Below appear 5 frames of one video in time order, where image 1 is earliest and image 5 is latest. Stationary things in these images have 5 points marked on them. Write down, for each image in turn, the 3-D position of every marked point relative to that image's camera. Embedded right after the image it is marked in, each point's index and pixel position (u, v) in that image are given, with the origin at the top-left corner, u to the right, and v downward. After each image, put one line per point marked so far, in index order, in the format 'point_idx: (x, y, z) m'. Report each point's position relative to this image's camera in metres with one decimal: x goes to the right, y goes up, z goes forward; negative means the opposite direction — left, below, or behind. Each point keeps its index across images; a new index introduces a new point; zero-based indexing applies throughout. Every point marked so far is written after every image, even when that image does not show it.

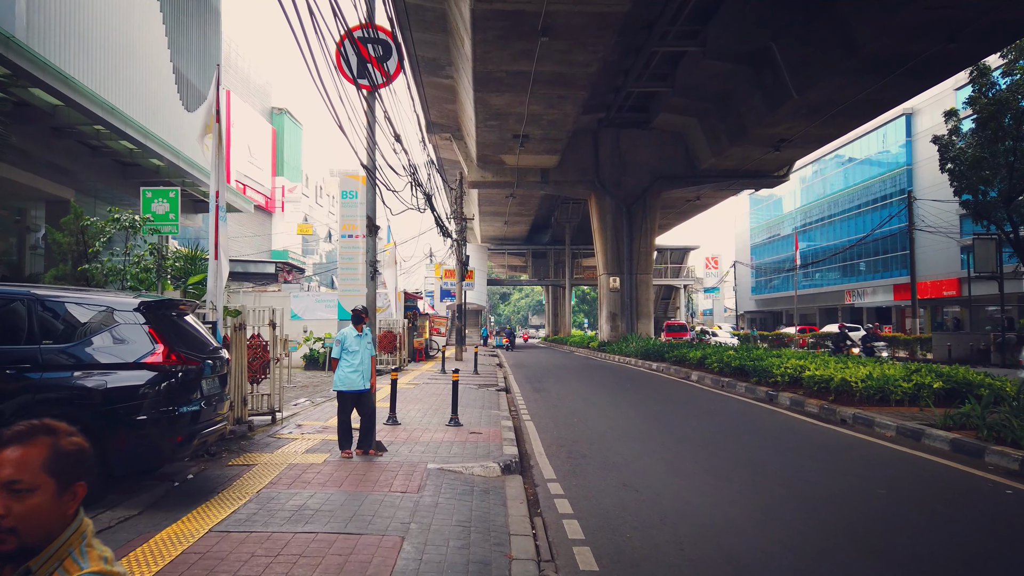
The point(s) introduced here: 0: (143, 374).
0: (-2.4, -0.6, +4.8) m
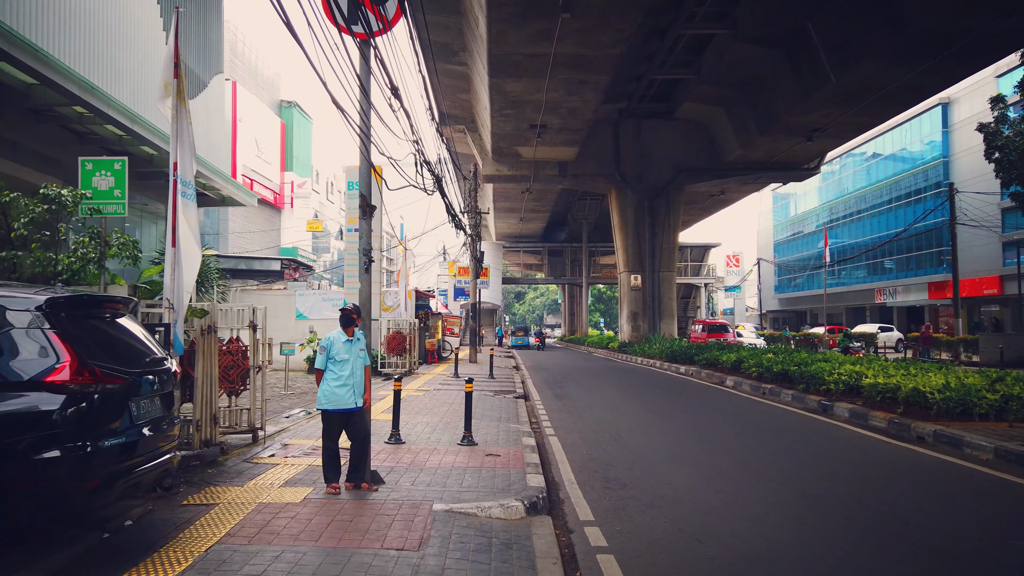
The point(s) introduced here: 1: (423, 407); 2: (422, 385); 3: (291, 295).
0: (-2.2, -0.5, +3.5) m
1: (-1.2, -1.6, +10.1) m
2: (-1.7, -1.8, +13.9) m
3: (-5.8, -0.2, +19.7) m
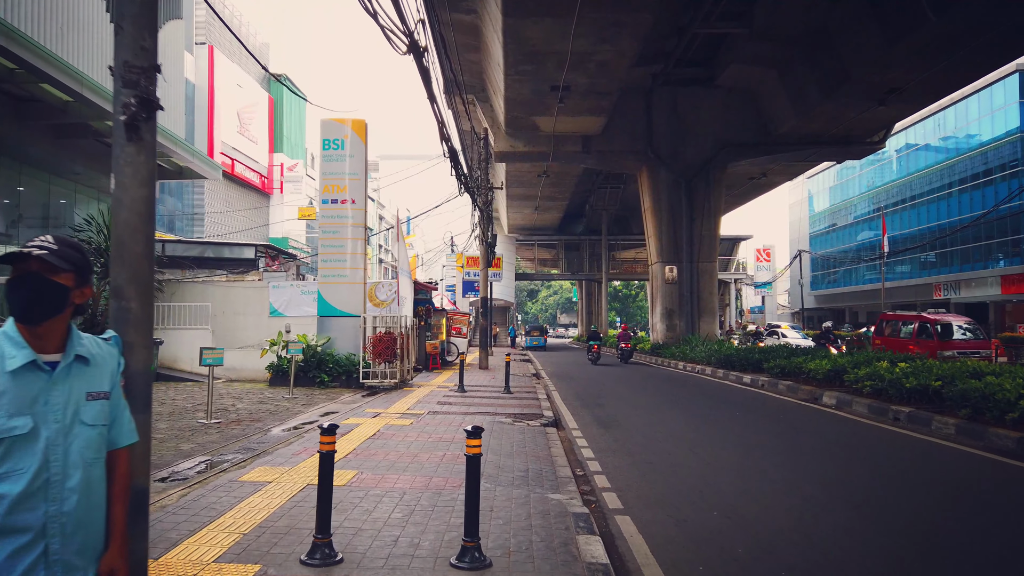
0: (-2.0, -0.3, -0.2) m
1: (-0.9, -1.4, +6.3) m
2: (-1.4, -1.6, +10.1) m
3: (-5.4, 0.0, +15.9) m
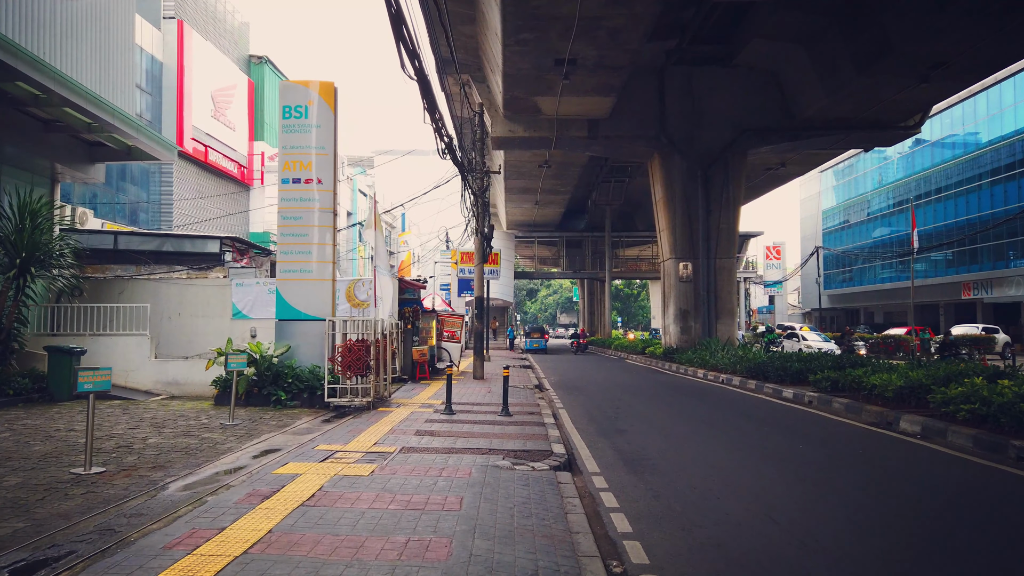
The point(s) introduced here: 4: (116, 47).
0: (-2.0, -0.3, -2.5) m
1: (-0.9, -1.4, +4.1) m
2: (-1.4, -1.6, +7.8) m
3: (-5.4, +0.1, +13.6) m
4: (-7.9, +4.8, +14.9) m
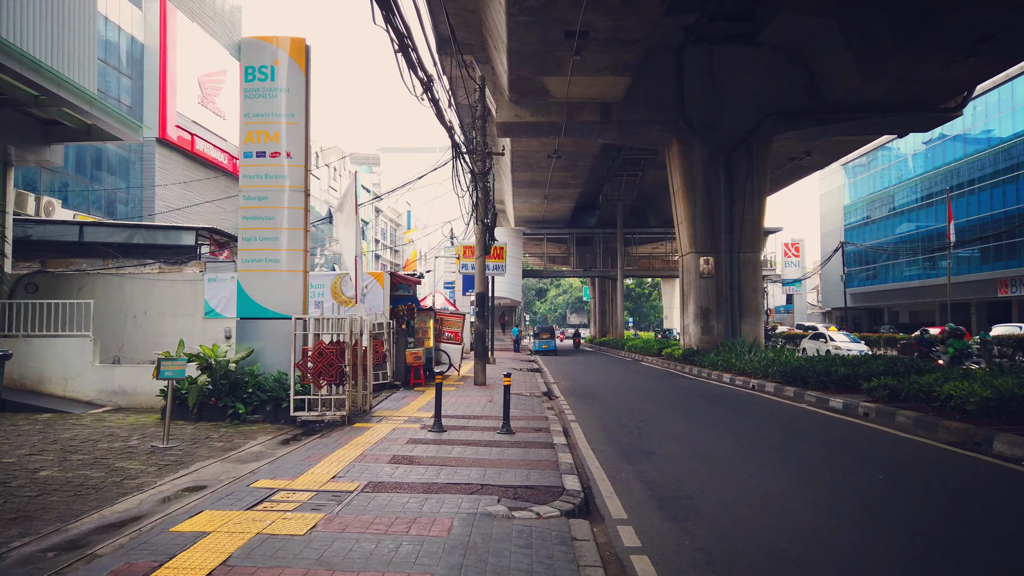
0: (-2.1, -0.2, -4.2) m
1: (-1.0, -1.3, +2.4) m
2: (-1.4, -1.5, +6.1) m
3: (-5.3, +0.2, +12.0) m
4: (-7.8, +4.9, +13.3) m
